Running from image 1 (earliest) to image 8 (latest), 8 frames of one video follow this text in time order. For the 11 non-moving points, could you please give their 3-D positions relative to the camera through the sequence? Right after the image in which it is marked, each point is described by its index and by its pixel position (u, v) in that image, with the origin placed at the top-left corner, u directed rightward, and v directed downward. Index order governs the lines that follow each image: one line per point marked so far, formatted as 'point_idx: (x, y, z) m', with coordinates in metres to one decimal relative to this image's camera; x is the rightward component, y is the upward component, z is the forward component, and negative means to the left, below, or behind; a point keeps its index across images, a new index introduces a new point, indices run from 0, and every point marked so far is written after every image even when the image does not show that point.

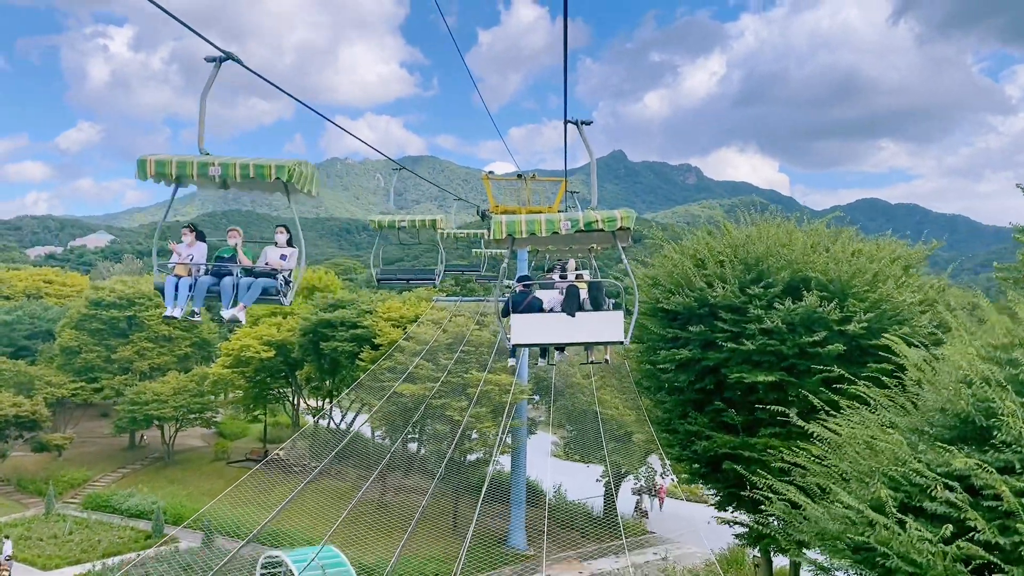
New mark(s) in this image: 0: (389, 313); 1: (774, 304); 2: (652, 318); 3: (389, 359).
0: (-2.8, -0.6, +19.6) m
1: (+2.6, -0.2, +9.0) m
2: (+1.6, -0.3, +10.4) m
3: (-2.4, -1.4, +17.6) m
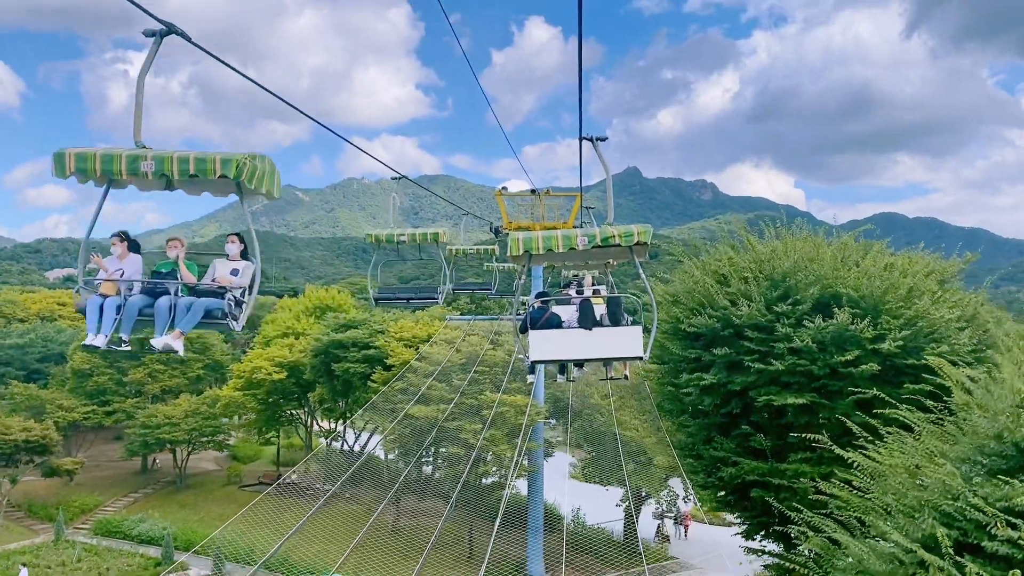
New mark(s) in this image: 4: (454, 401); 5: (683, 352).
0: (-2.4, -1.0, +19.2) m
1: (+2.7, -0.3, +8.5) m
2: (+1.8, -0.5, +9.9) m
3: (-2.1, -1.8, +17.1) m
4: (-1.1, -2.1, +16.5) m
5: (+1.8, -0.6, +9.4) m
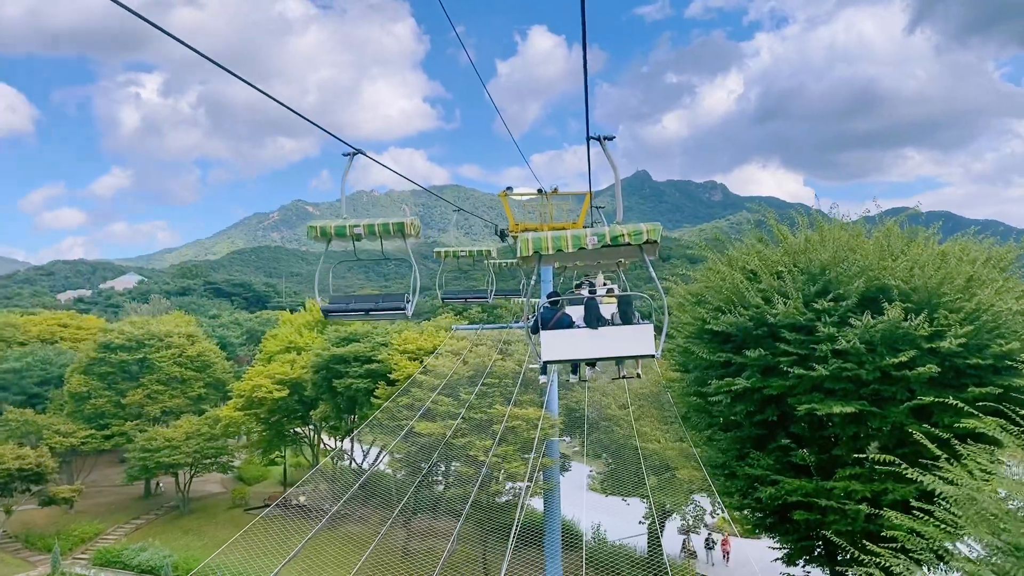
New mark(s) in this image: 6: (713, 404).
0: (-2.2, -1.2, +18.3) m
1: (+2.8, -0.3, +7.4) m
2: (+1.8, -0.5, +8.9) m
3: (-1.9, -1.9, +16.2) m
4: (-0.9, -2.2, +15.5) m
5: (+1.8, -0.6, +8.4) m
6: (+1.9, -1.1, +8.7) m
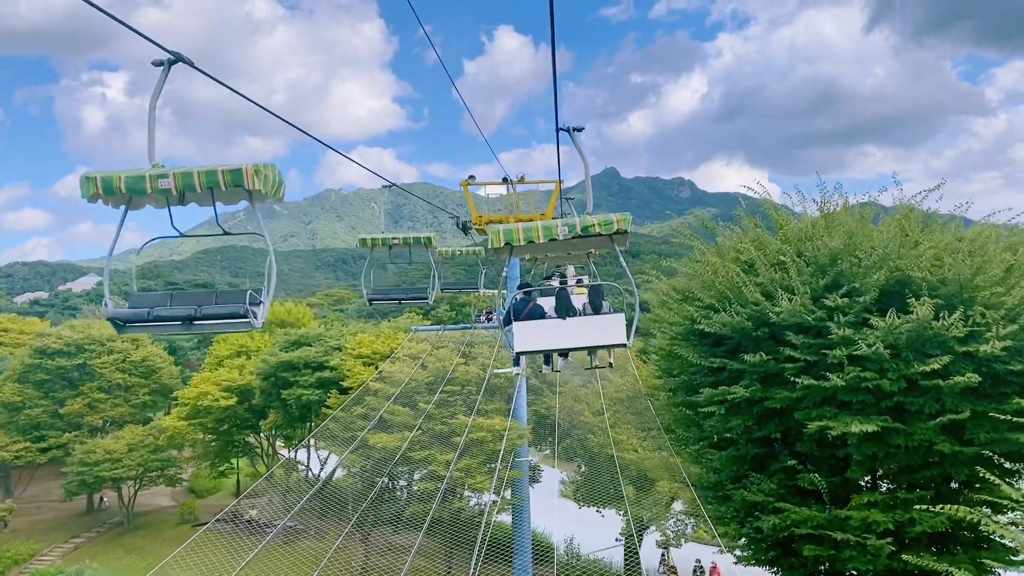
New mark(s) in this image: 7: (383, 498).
0: (-2.9, -1.2, +16.9) m
1: (+2.4, -0.2, +6.2) m
2: (+1.5, -0.5, +7.7) m
3: (-2.5, -1.9, +14.8) m
4: (-1.4, -2.2, +14.1) m
5: (+1.5, -0.6, +7.2) m
6: (+1.6, -1.1, +7.5) m
7: (-1.9, -3.0, +13.0) m
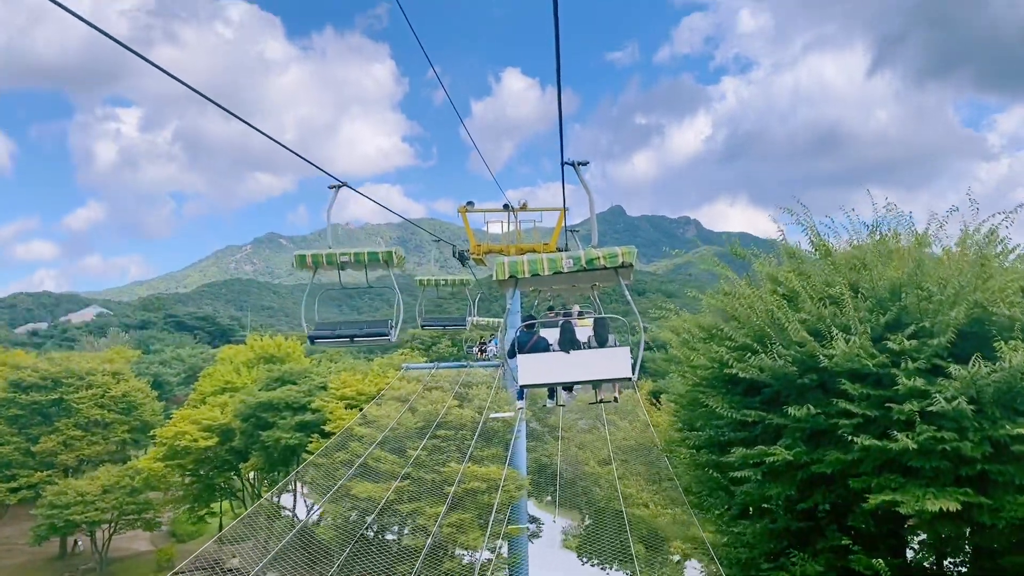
0: (-2.9, -1.8, +15.7) m
1: (+2.4, -0.4, +5.0) m
2: (+1.4, -0.7, +6.4) m
3: (-2.5, -2.4, +13.6) m
4: (-1.5, -2.7, +12.9) m
5: (+1.4, -0.8, +5.9) m
6: (+1.5, -1.3, +6.3) m
7: (-1.9, -3.4, +11.7) m
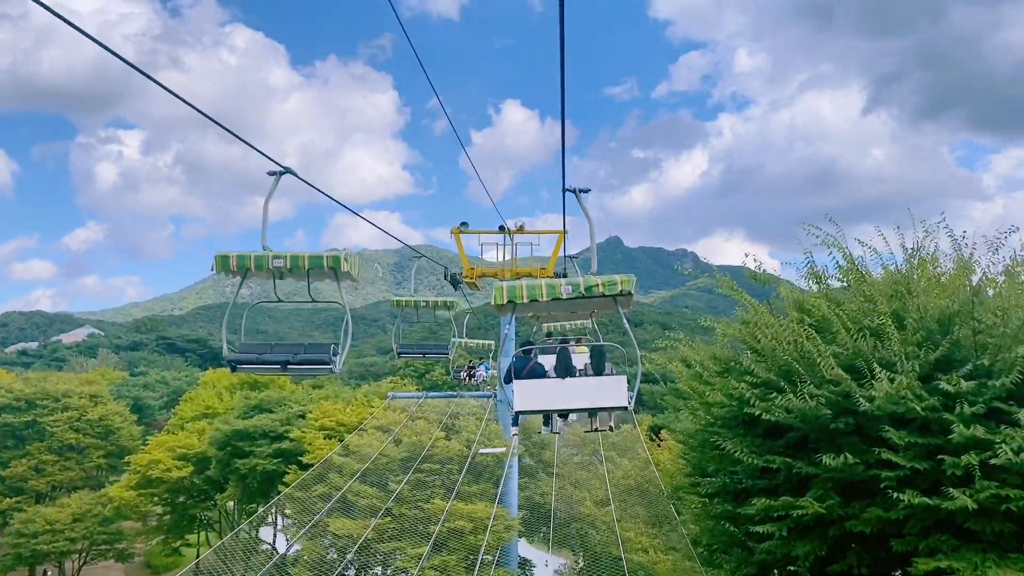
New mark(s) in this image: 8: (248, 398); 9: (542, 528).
0: (-3.0, -2.1, +14.9) m
1: (+2.3, -0.6, +4.3) m
2: (+1.3, -0.9, +5.7) m
3: (-2.7, -2.7, +12.7) m
4: (-1.6, -3.0, +12.0) m
5: (+1.4, -1.0, +5.2) m
6: (+1.5, -1.5, +5.5) m
7: (-2.0, -3.7, +10.8) m
8: (-5.0, -2.1, +17.5) m
9: (+0.4, -3.3, +12.3) m
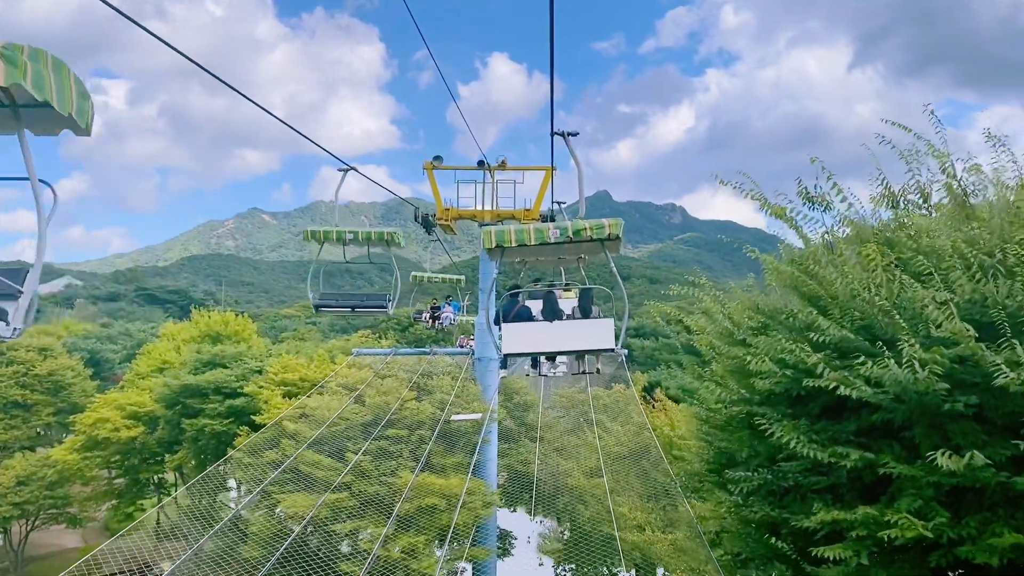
0: (-3.3, -1.3, +13.3) m
1: (+2.2, -0.3, +2.8) m
2: (+1.2, -0.6, +4.2) m
3: (-2.9, -2.0, +11.2) m
4: (-1.9, -2.3, +10.6) m
5: (+1.2, -0.7, +3.7) m
6: (+1.3, -1.2, +4.0) m
7: (-2.3, -3.1, +9.4) m
8: (-5.3, -1.1, +15.9) m
9: (+0.2, -2.6, +10.9) m
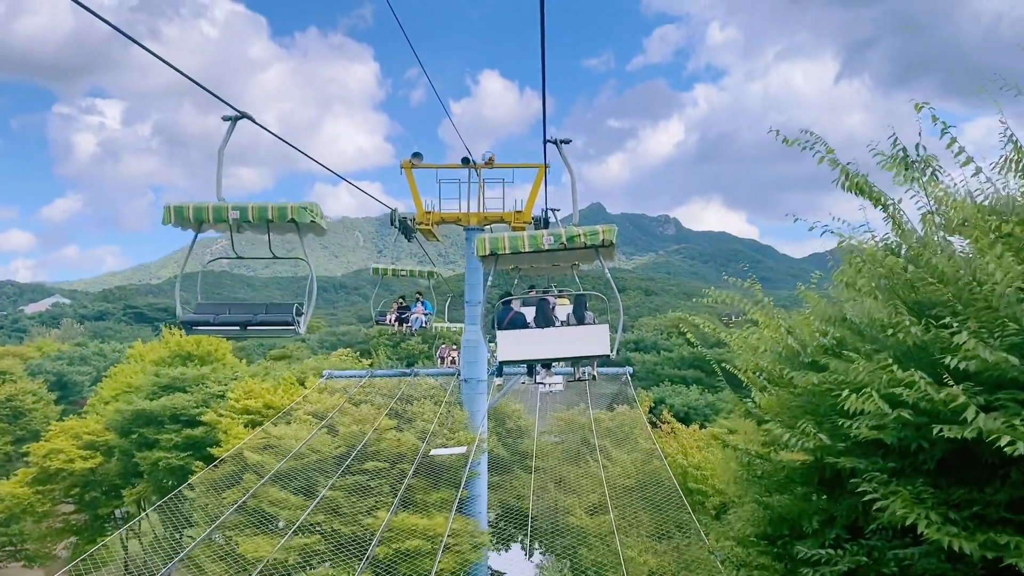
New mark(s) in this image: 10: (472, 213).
0: (-3.4, -1.5, +12.0) m
1: (+2.1, -0.3, +1.5) m
2: (+1.1, -0.6, +2.9) m
3: (-3.0, -2.2, +9.9) m
4: (-1.9, -2.4, +9.2) m
5: (+1.2, -0.7, +2.4) m
6: (+1.2, -1.2, +2.7) m
7: (-2.3, -3.2, +8.0) m
8: (-5.4, -1.3, +14.6) m
9: (+0.1, -2.7, +9.5) m
10: (-0.5, +0.9, +12.2) m
